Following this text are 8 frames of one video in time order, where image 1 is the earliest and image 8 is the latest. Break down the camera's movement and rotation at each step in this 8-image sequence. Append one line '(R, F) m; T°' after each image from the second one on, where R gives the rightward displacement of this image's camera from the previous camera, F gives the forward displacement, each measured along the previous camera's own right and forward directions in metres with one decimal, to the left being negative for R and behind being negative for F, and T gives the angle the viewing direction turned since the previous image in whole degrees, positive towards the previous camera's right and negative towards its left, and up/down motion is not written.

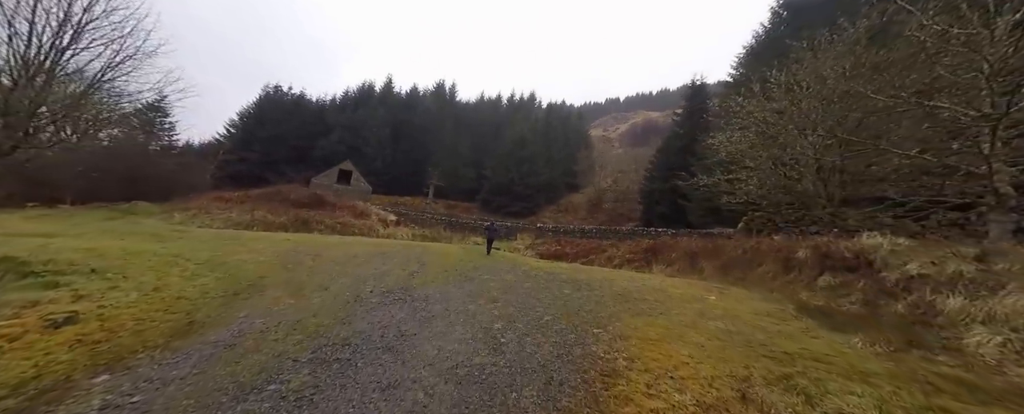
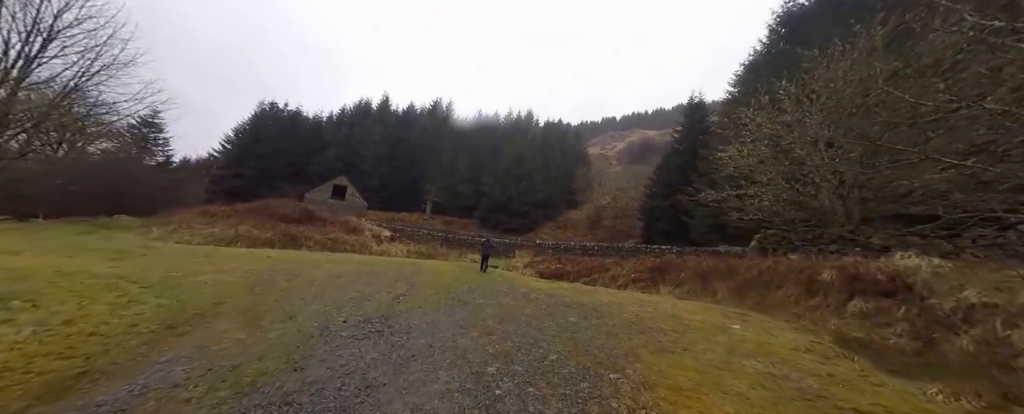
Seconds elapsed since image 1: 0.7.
(0.0, +0.7) m; 0°
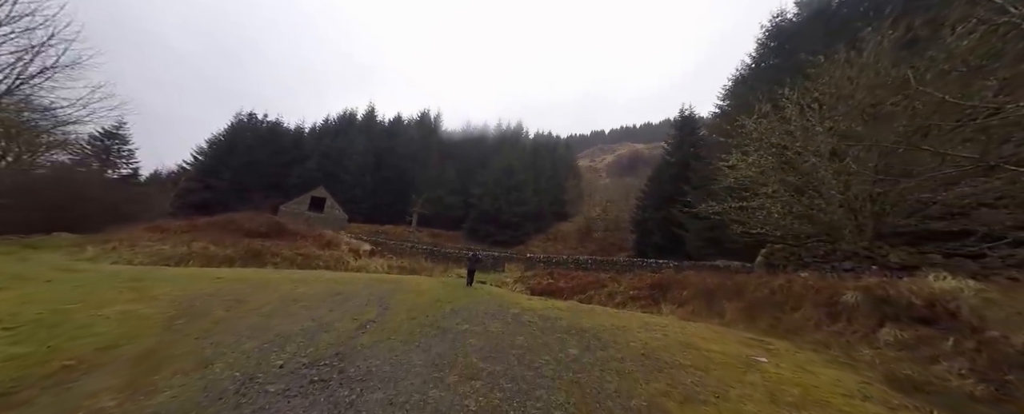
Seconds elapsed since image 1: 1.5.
(0.0, +0.9) m; +2°
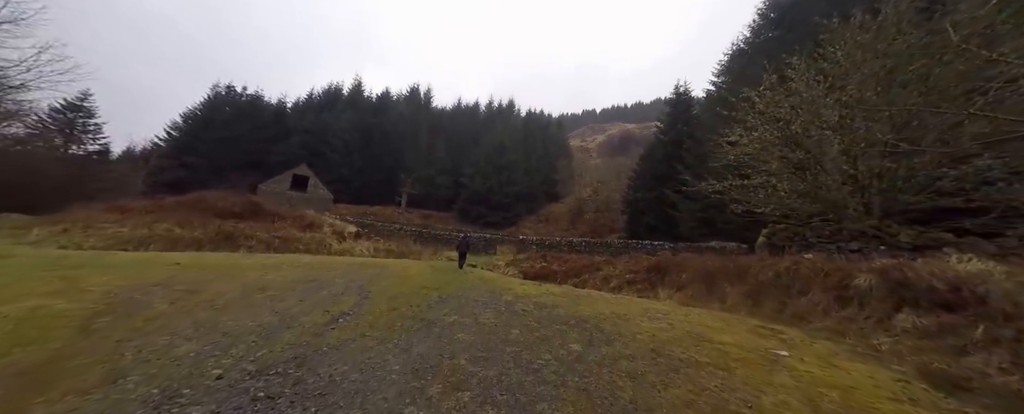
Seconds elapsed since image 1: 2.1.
(0.0, +0.7) m; +2°
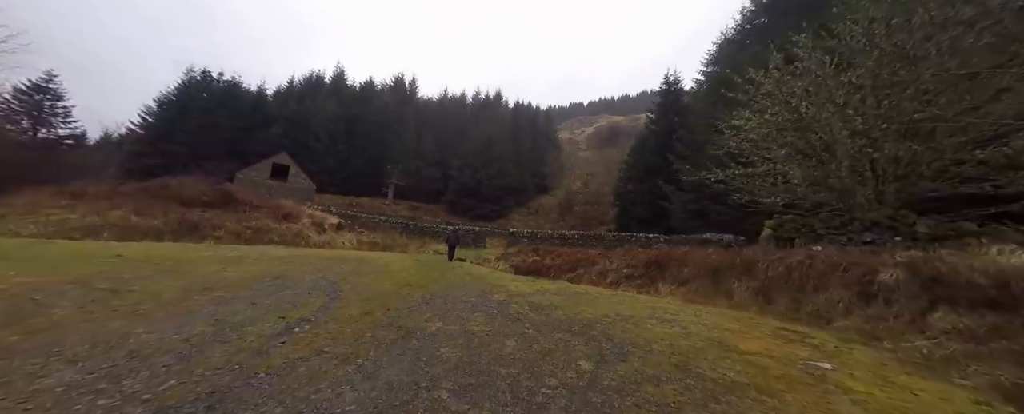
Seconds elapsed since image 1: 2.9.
(-0.1, +0.9) m; +2°
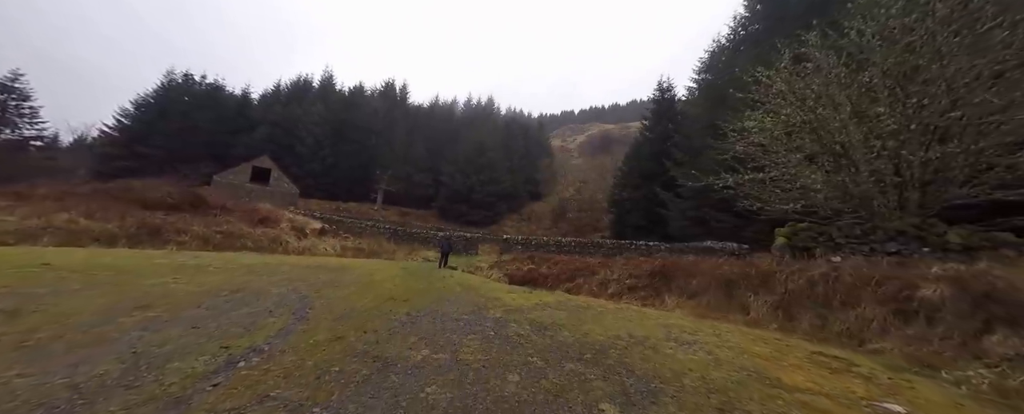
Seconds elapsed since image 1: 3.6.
(-0.1, +0.7) m; +1°
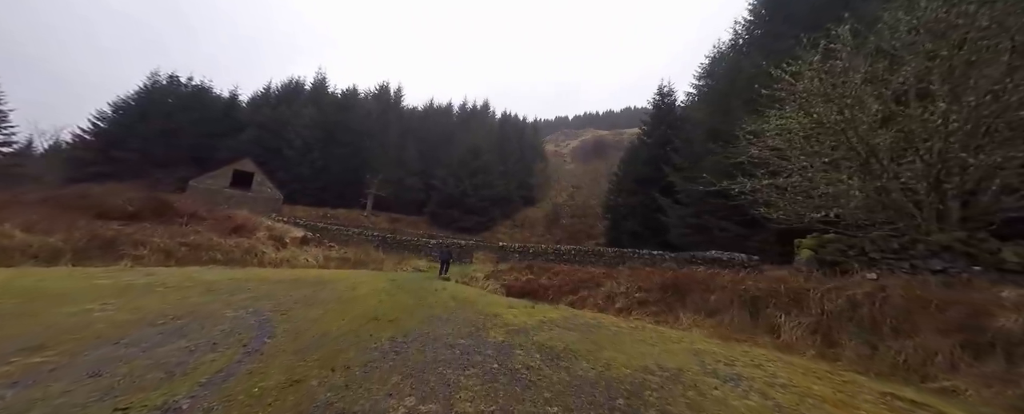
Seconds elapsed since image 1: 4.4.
(-0.2, +0.9) m; +1°
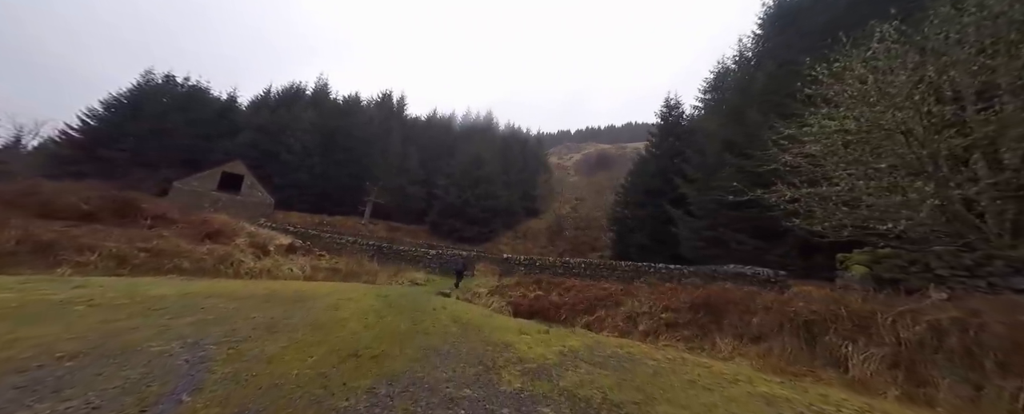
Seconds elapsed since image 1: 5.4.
(-0.3, +1.1) m; 0°
